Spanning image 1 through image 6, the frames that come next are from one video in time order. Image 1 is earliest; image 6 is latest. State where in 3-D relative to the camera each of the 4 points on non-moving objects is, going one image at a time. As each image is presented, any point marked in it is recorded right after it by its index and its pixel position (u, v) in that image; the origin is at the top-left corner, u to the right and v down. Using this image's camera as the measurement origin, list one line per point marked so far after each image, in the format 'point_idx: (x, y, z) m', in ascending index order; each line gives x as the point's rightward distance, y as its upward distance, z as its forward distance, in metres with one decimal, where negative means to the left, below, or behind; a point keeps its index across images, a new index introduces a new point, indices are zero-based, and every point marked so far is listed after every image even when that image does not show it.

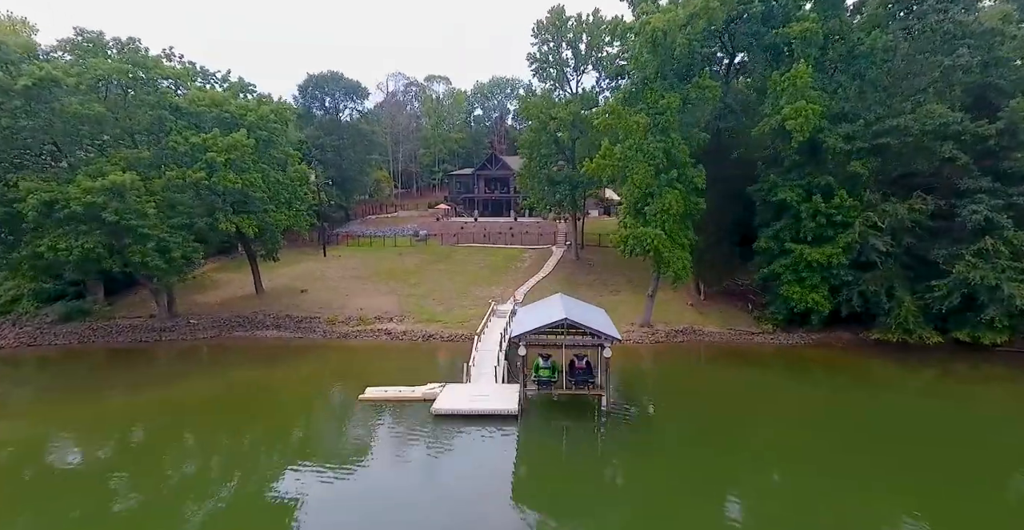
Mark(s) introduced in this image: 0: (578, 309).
0: (+2.6, -1.9, +19.7) m
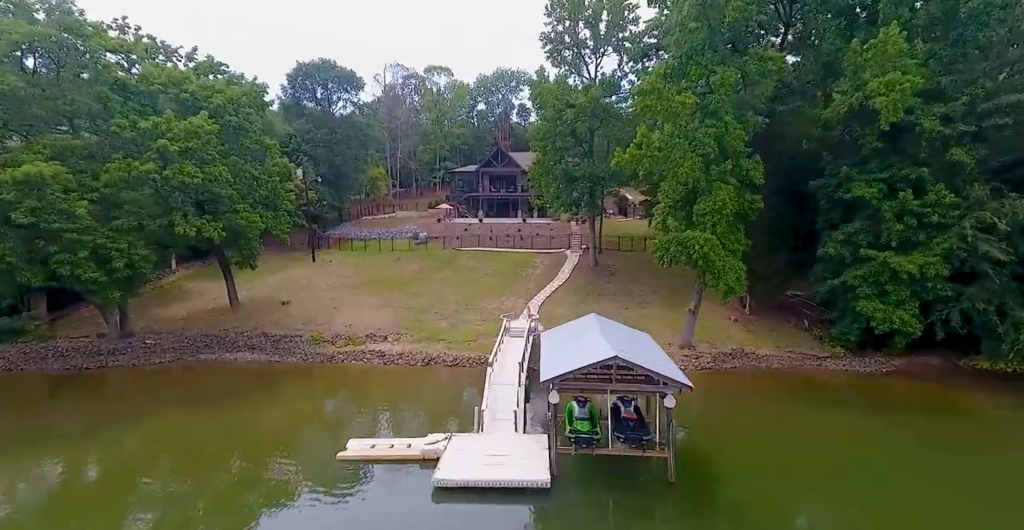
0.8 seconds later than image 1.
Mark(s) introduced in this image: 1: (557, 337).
0: (+3.3, -2.3, +15.2) m
1: (+1.5, -2.5, +17.3) m
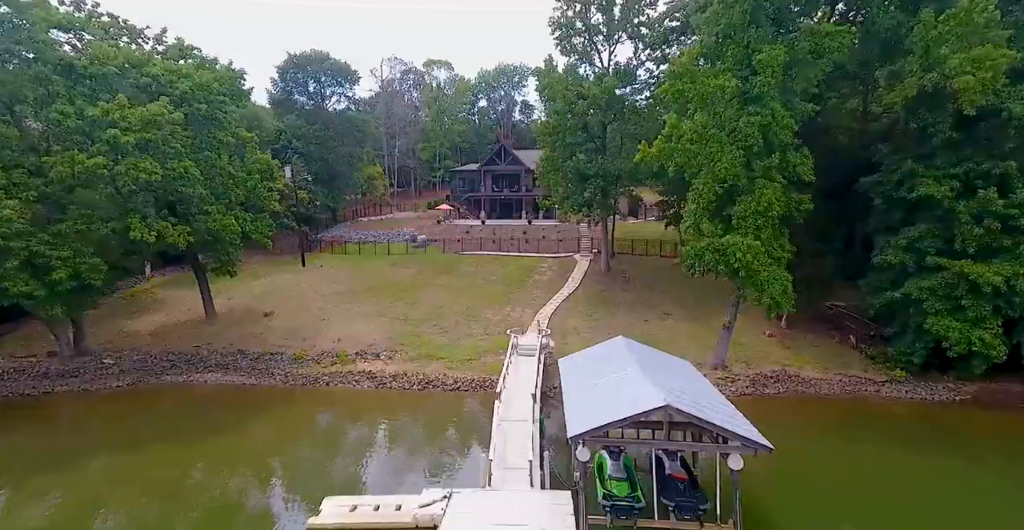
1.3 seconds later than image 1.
0: (+3.7, -2.7, +12.2) m
1: (+1.9, -2.9, +14.3) m
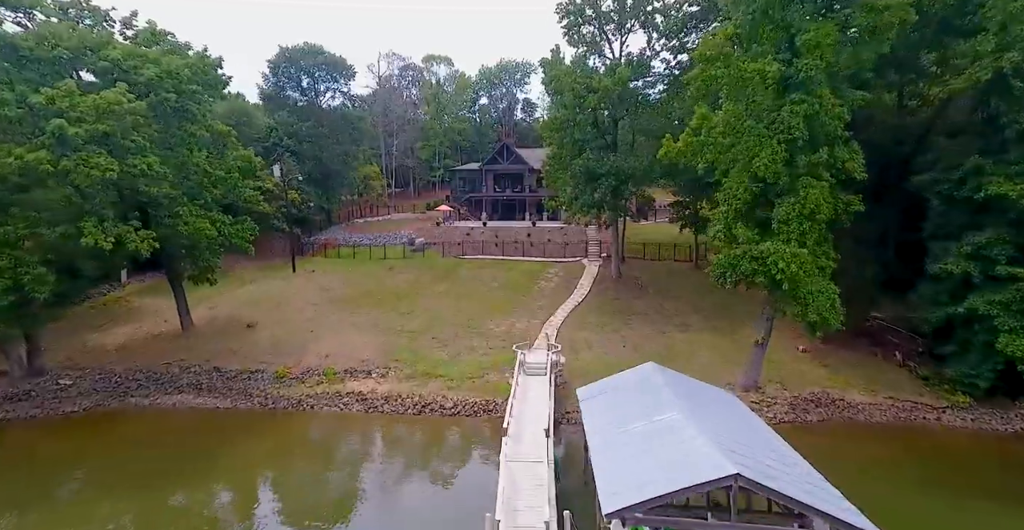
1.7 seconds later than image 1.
0: (+3.9, -3.0, +9.9) m
1: (+2.1, -3.2, +12.0) m
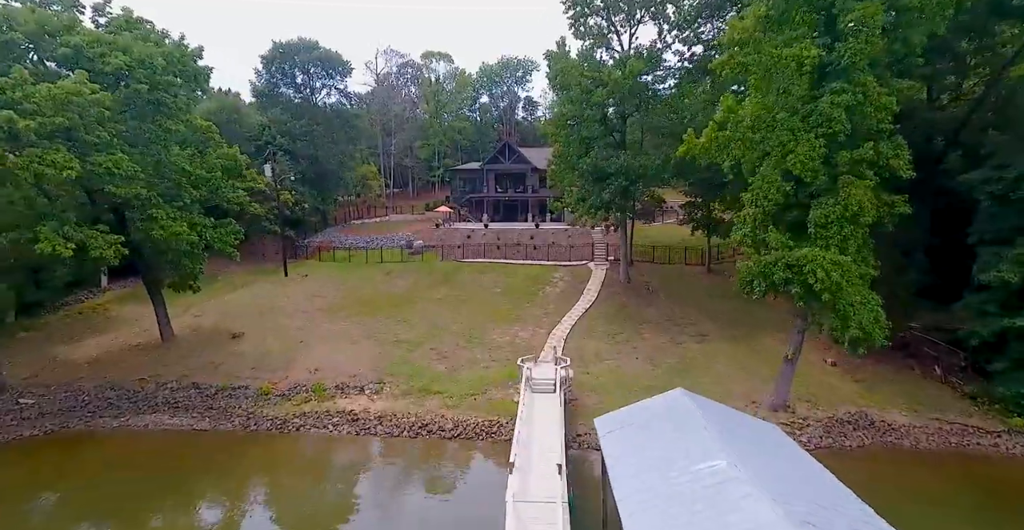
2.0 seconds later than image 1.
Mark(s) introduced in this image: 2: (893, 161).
0: (+4.1, -3.2, +8.2) m
1: (+2.3, -3.4, +10.3) m
2: (+10.2, +2.8, +14.5) m
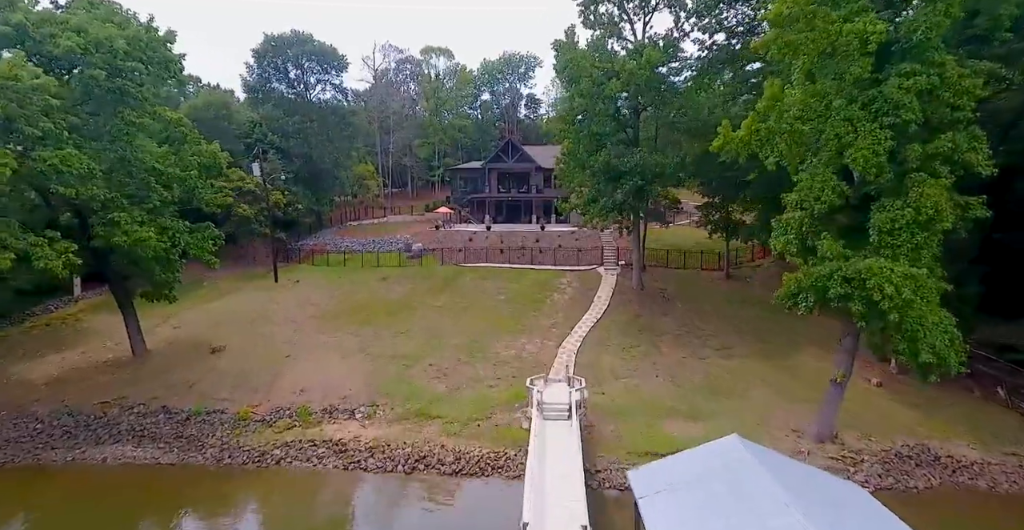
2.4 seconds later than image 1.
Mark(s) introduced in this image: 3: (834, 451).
0: (+4.3, -3.5, +6.1) m
1: (+2.5, -3.7, +8.2) m
2: (+10.4, +2.5, +12.4) m
3: (+8.6, -5.0, +14.5) m
